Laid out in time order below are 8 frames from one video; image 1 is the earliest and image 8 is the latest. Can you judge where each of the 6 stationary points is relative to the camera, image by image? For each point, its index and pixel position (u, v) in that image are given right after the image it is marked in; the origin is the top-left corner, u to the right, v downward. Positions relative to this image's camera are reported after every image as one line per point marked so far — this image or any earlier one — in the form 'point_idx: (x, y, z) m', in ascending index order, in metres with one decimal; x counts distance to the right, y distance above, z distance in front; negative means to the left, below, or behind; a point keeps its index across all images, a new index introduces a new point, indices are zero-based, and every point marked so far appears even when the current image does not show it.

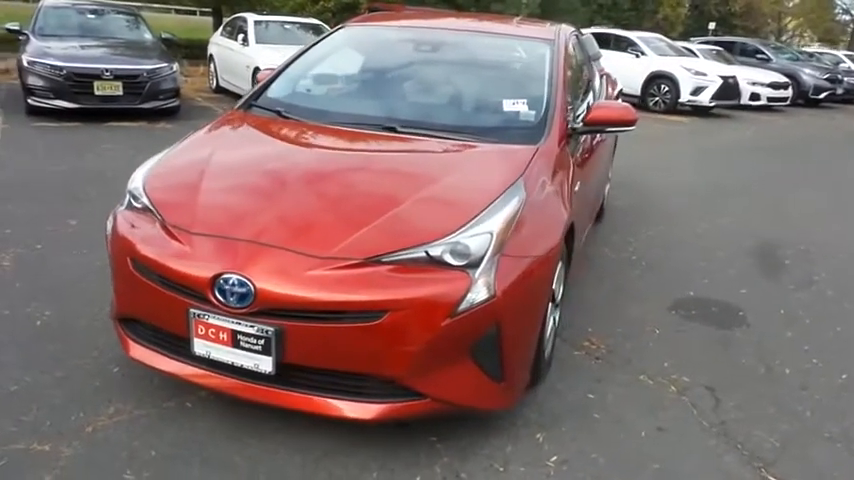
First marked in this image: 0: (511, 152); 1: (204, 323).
0: (+0.5, +0.5, +3.5) m
1: (-1.0, -0.4, +2.7) m
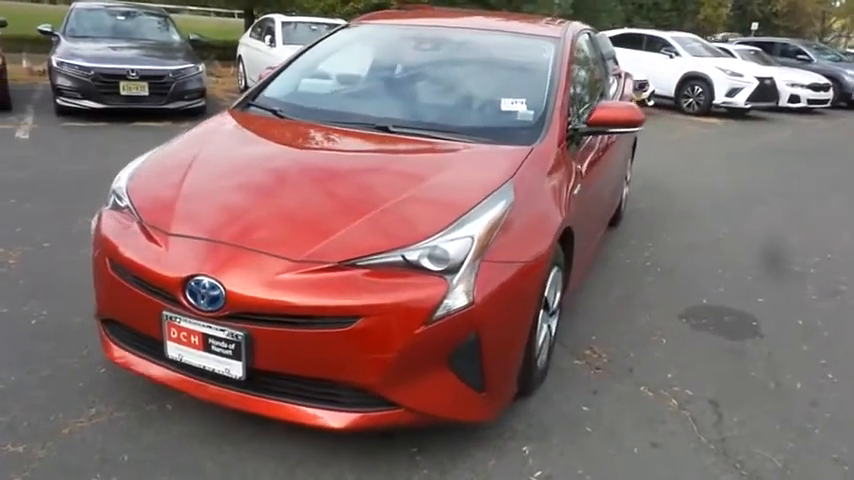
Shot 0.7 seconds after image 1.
0: (+0.4, +0.5, +3.4) m
1: (-1.1, -0.4, +2.7) m
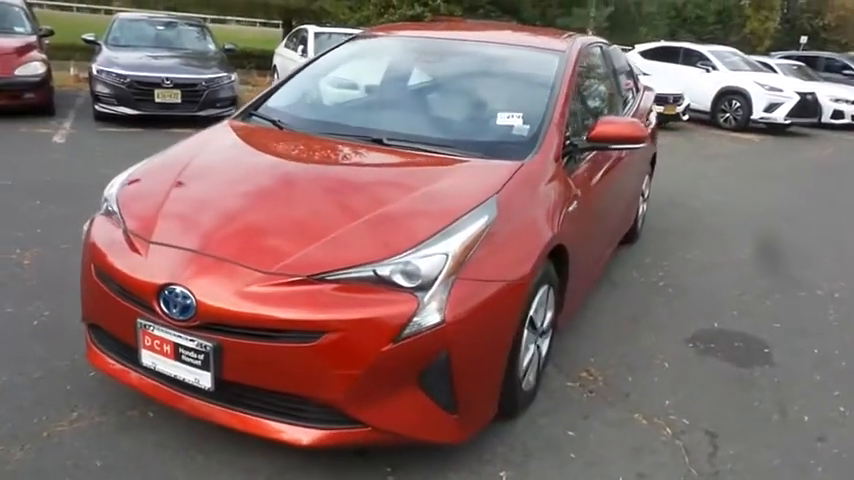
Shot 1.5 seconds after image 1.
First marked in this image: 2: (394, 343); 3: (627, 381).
0: (+0.4, +0.4, +3.3) m
1: (-1.2, -0.4, +2.7) m
2: (-0.1, -0.4, +2.5) m
3: (+1.2, -0.9, +3.8) m
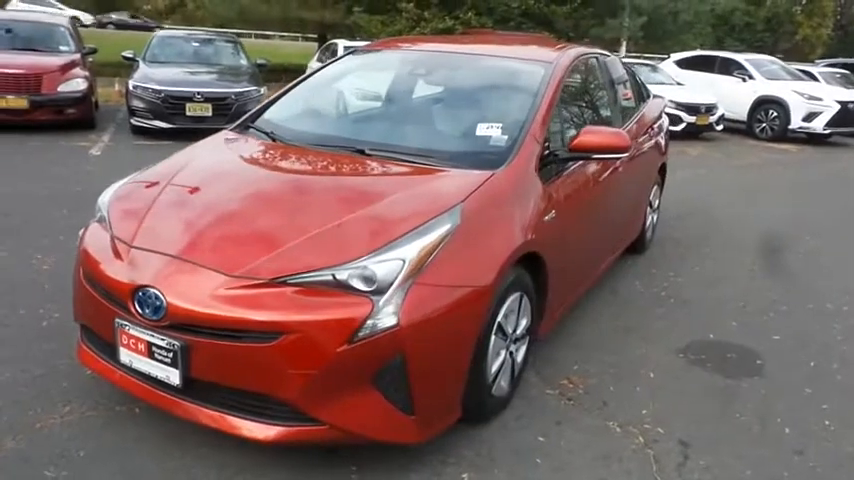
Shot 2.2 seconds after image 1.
0: (+0.2, +0.3, +3.4) m
1: (-1.4, -0.4, +2.8) m
2: (-0.3, -0.4, +2.6) m
3: (+1.1, -0.9, +3.8) m
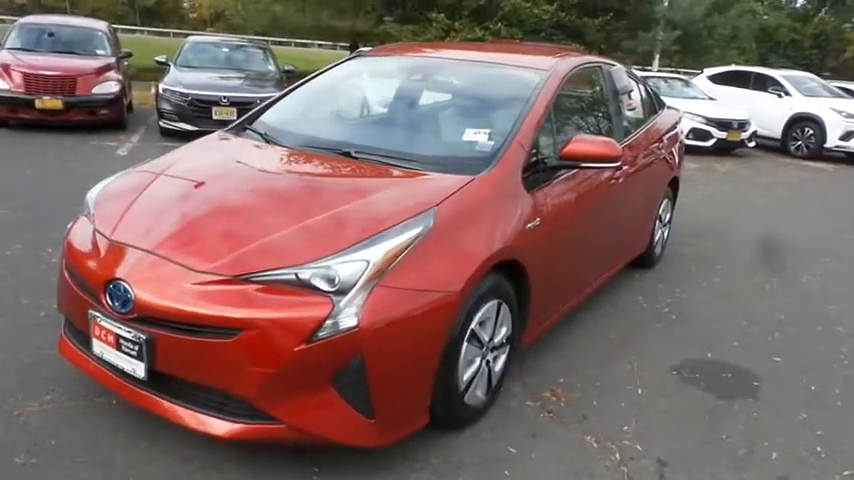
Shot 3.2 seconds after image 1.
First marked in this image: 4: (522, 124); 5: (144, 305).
0: (+0.1, +0.3, +3.3) m
1: (-1.5, -0.4, +2.9) m
2: (-0.5, -0.4, +2.6) m
3: (+1.0, -1.0, +3.7) m
4: (+0.6, +0.7, +3.9) m
5: (-1.2, -0.3, +2.7) m
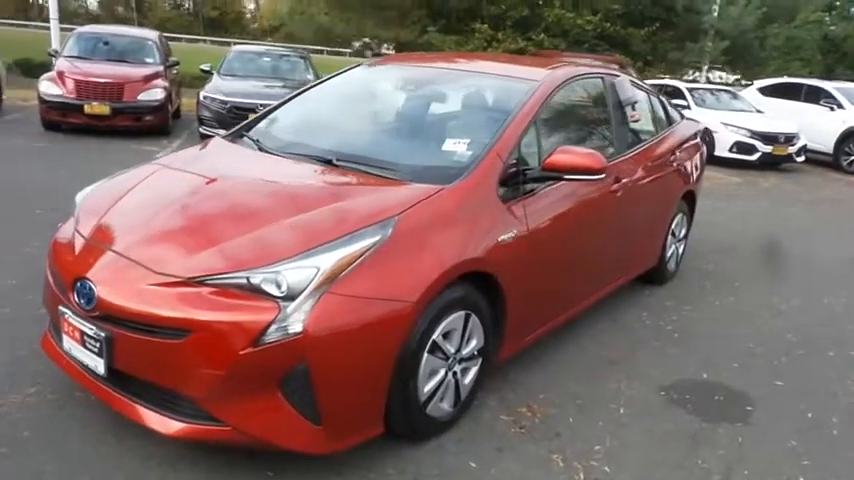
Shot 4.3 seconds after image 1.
0: (0.0, +0.3, +3.3) m
1: (-1.7, -0.4, +3.0) m
2: (-0.7, -0.5, +2.6) m
3: (+0.8, -1.1, +3.6) m
4: (+0.5, +0.7, +3.8) m
5: (-1.4, -0.3, +2.8) m
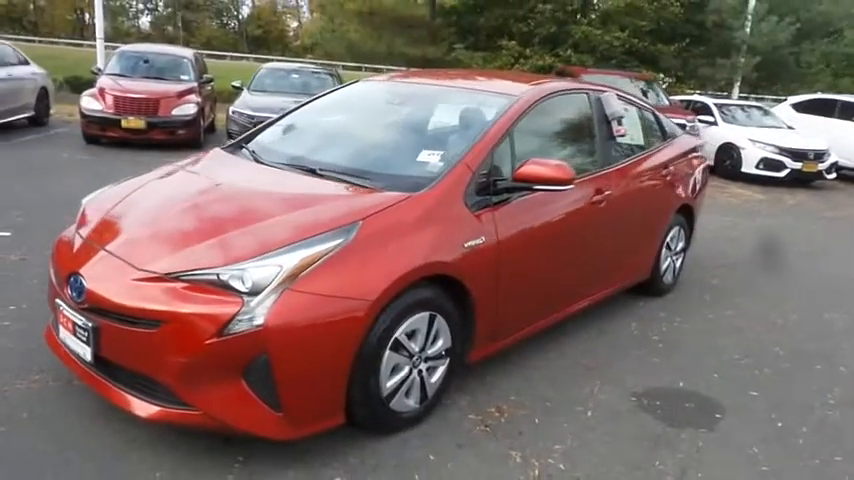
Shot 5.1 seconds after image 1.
0: (-0.2, +0.2, +3.6) m
1: (-1.9, -0.4, +3.3) m
2: (-1.0, -0.5, +2.9) m
3: (+0.6, -1.1, +3.8) m
4: (+0.4, +0.6, +4.0) m
5: (-1.6, -0.3, +3.1) m
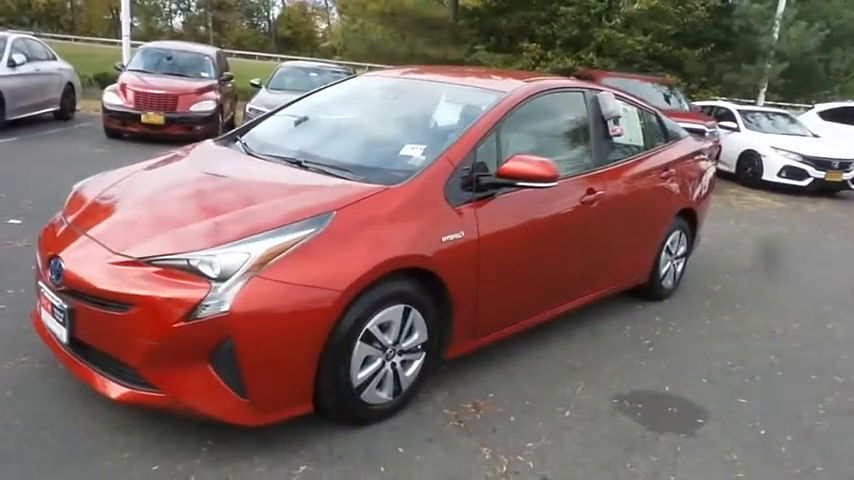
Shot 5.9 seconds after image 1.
0: (-0.3, +0.3, +3.6) m
1: (-2.1, -0.3, +3.4) m
2: (-1.1, -0.4, +2.9) m
3: (+0.5, -1.1, +3.7) m
4: (+0.3, +0.6, +4.0) m
5: (-1.8, -0.2, +3.1) m
